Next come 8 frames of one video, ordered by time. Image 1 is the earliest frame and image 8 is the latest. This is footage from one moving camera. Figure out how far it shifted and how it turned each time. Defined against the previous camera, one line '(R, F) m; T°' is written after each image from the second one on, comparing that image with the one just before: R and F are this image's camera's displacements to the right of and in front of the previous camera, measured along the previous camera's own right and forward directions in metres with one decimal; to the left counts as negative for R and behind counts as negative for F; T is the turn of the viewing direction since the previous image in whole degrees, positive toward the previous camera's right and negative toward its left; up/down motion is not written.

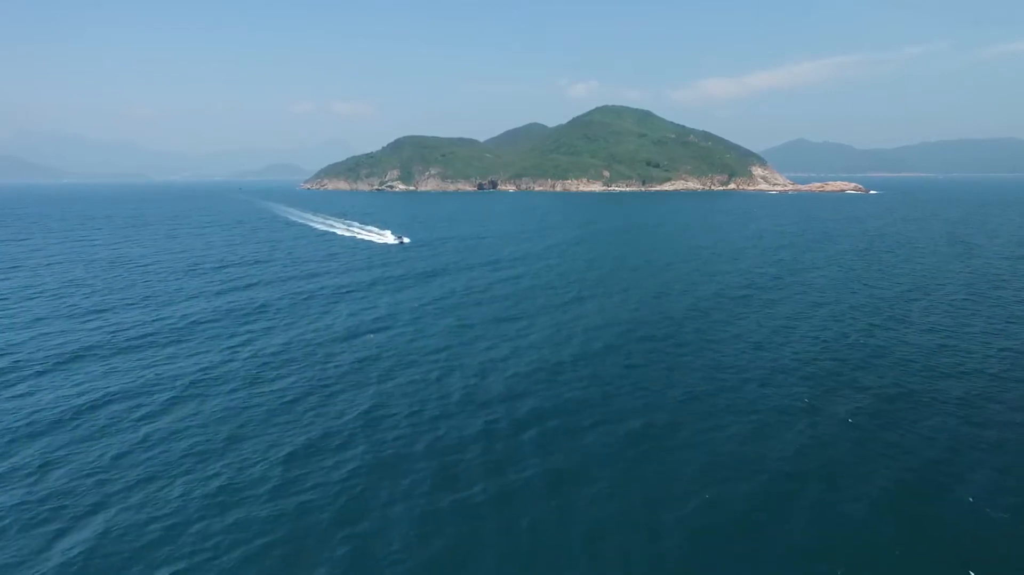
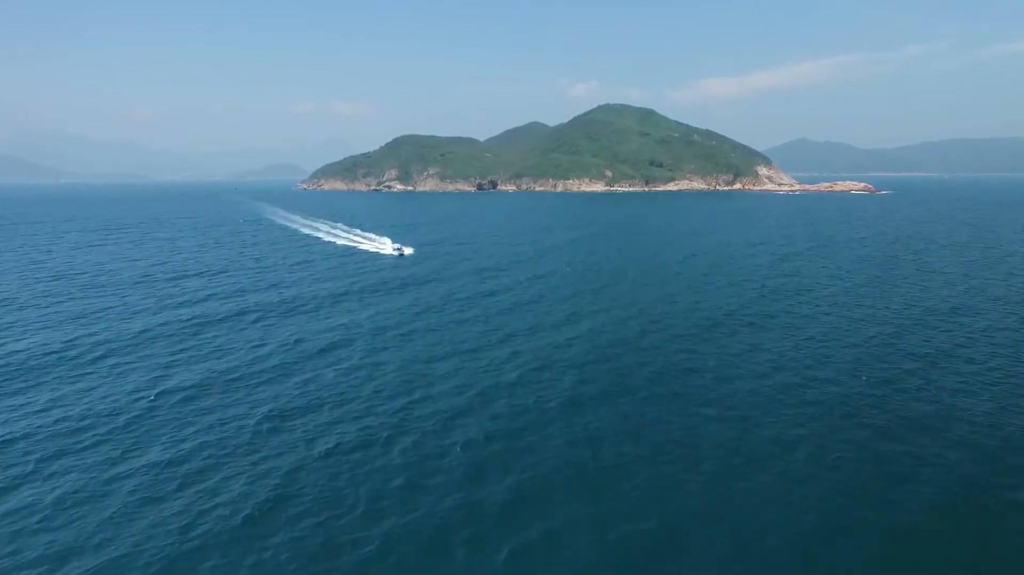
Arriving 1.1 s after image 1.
(+1.8, +13.0) m; 0°
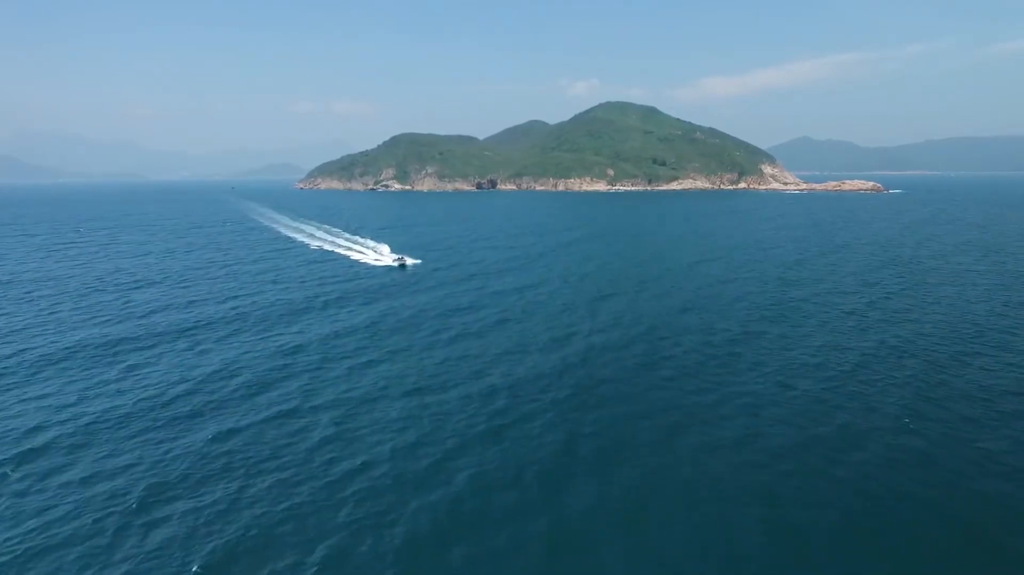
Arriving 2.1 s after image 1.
(+1.7, +11.8) m; 0°
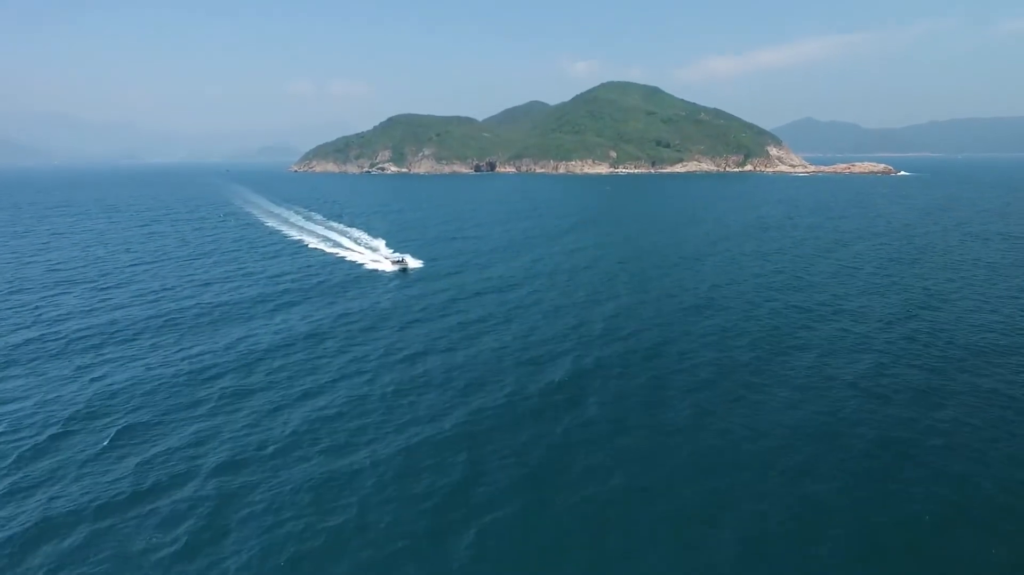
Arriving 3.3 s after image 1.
(+2.1, +13.1) m; 0°
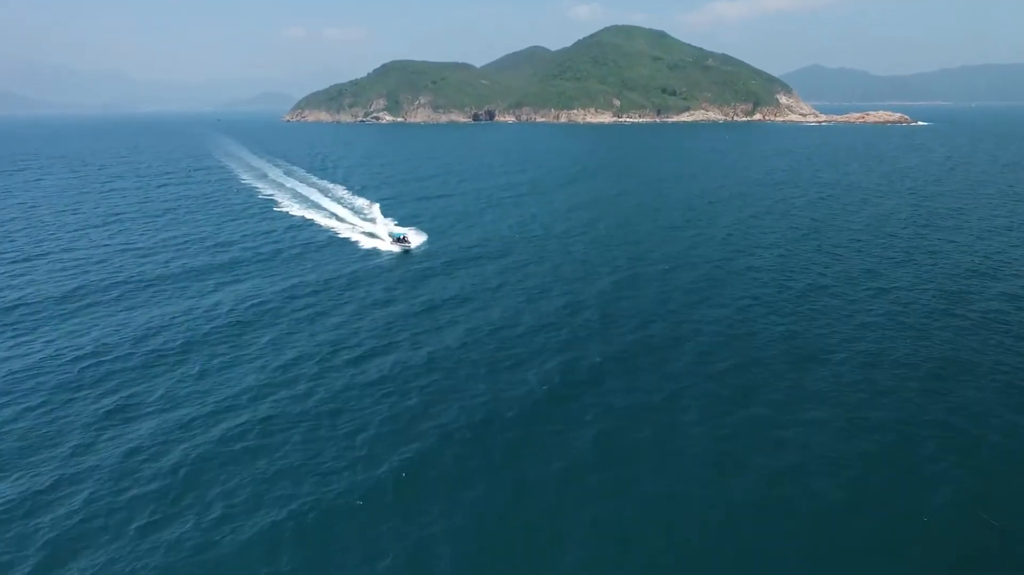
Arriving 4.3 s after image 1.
(+1.8, +11.8) m; 0°
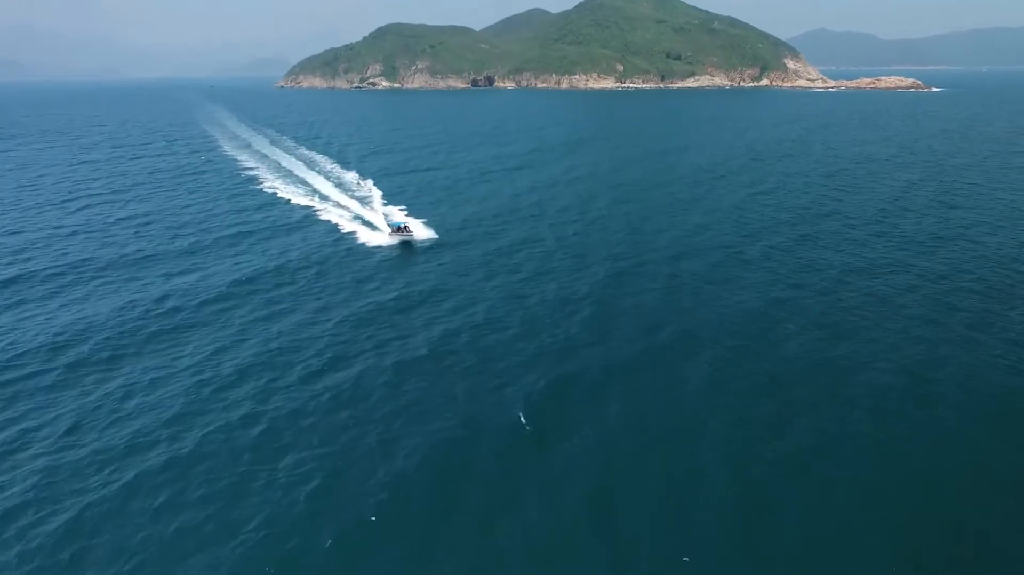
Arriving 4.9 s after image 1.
(+1.1, +7.4) m; 0°
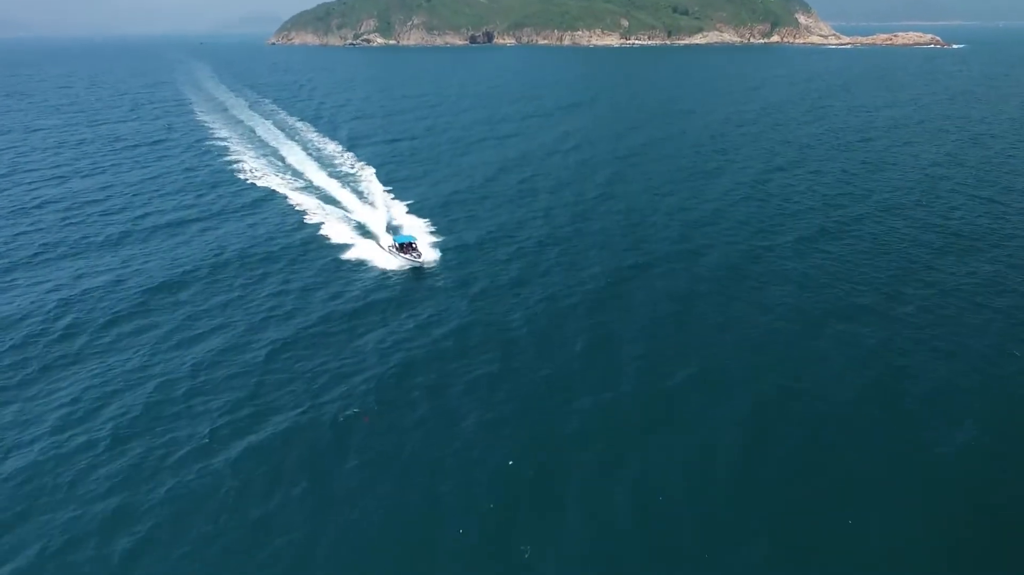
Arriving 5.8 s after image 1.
(+1.4, +10.3) m; 0°
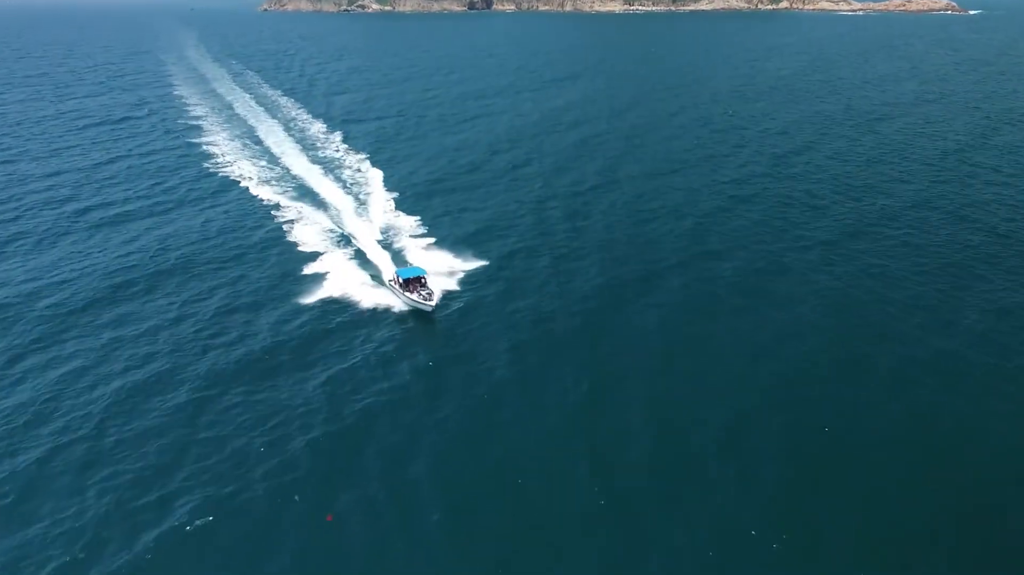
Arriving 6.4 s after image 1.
(+1.0, +7.1) m; 0°
